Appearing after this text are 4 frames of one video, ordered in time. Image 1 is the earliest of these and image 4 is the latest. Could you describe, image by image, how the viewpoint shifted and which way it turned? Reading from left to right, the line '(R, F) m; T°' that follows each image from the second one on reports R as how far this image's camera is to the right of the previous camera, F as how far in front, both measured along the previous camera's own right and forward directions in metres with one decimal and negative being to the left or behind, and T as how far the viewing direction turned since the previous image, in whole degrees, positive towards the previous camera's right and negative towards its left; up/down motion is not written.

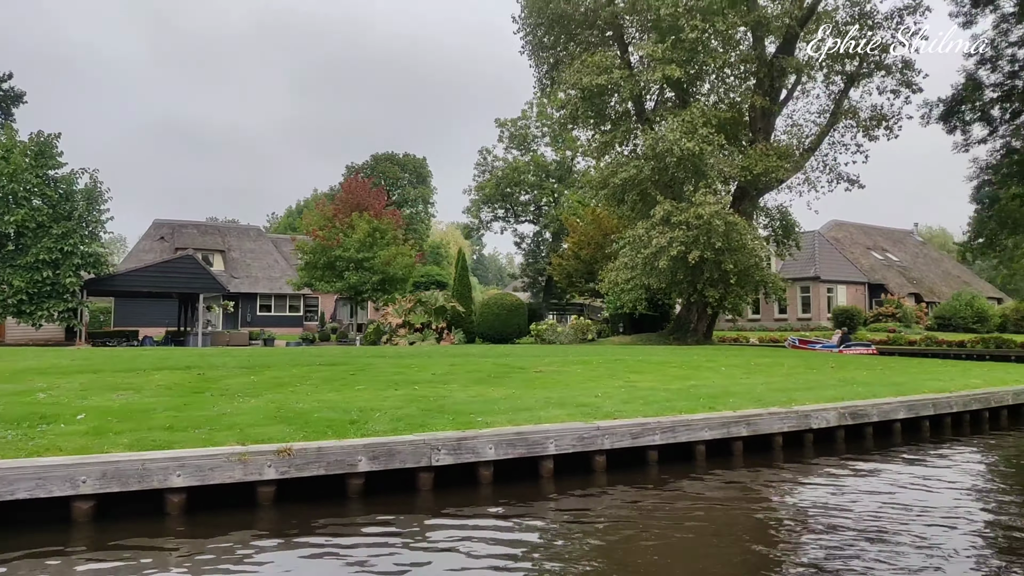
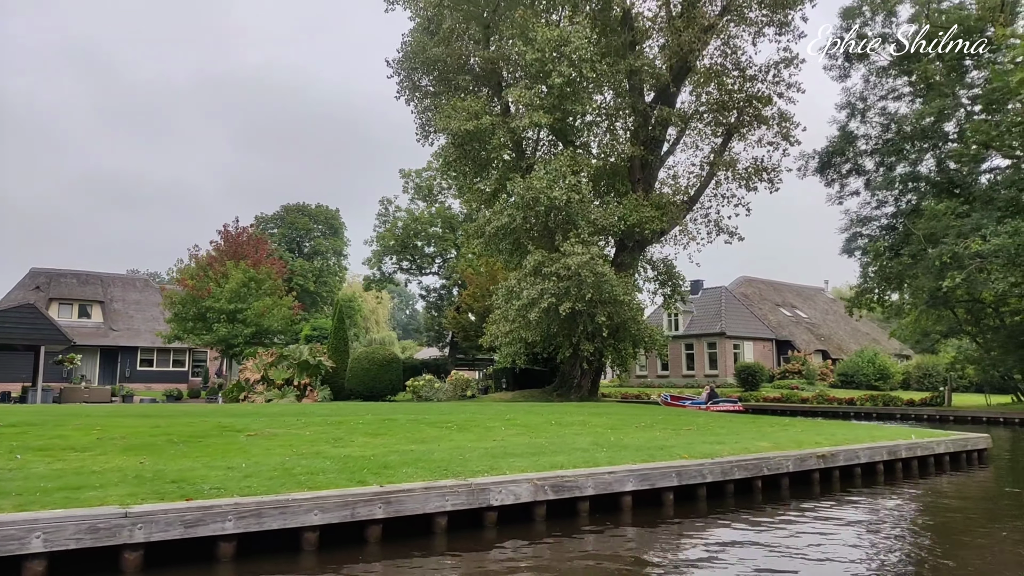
(+2.3, +1.2) m; +4°
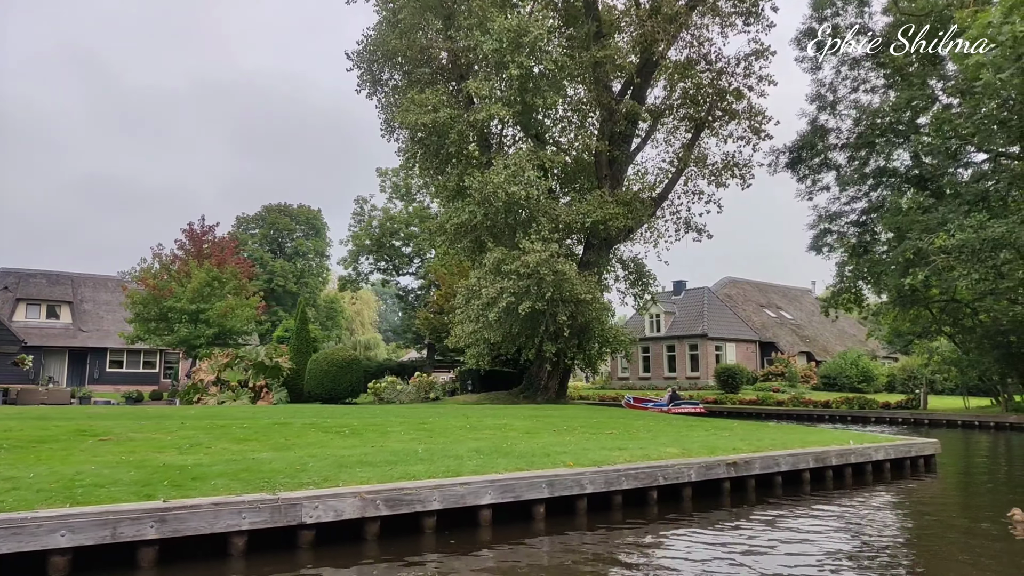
(+1.1, +0.7) m; 0°
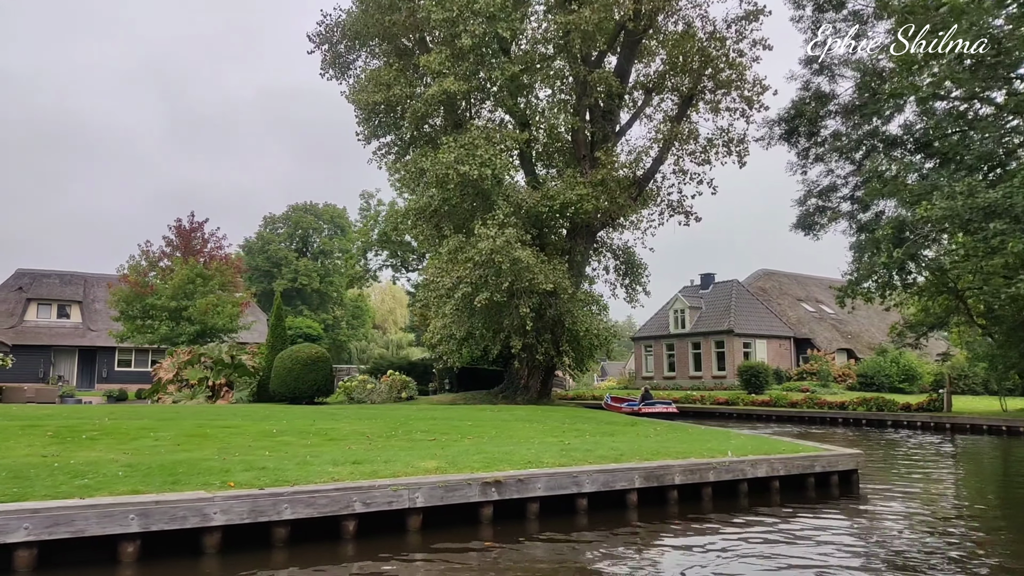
(+2.6, +1.7) m; -5°
